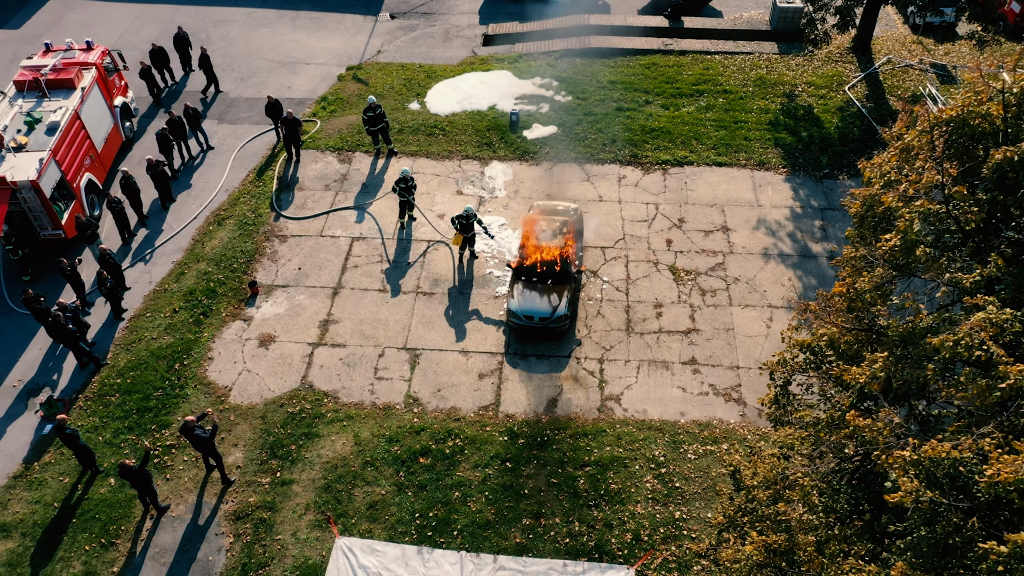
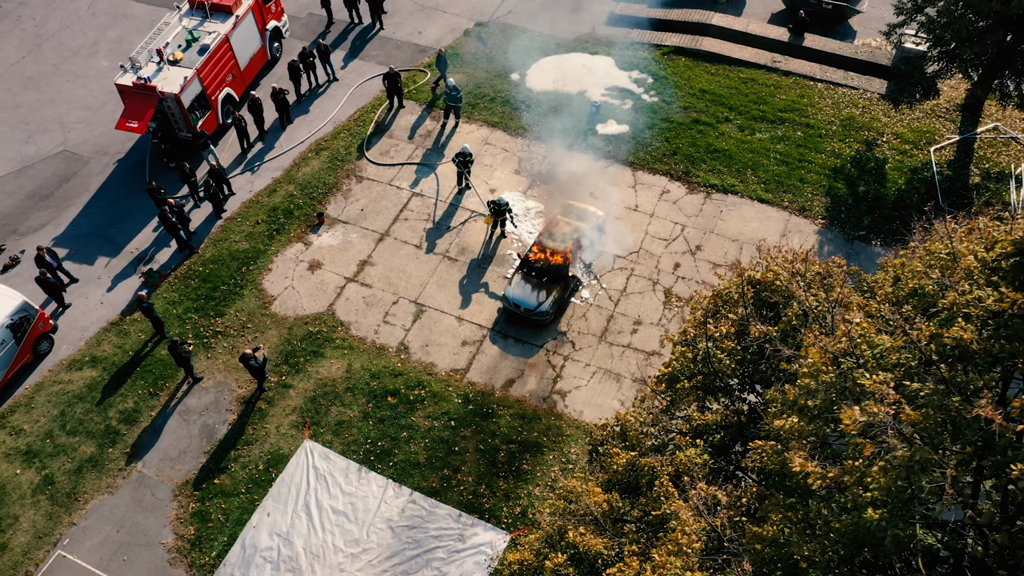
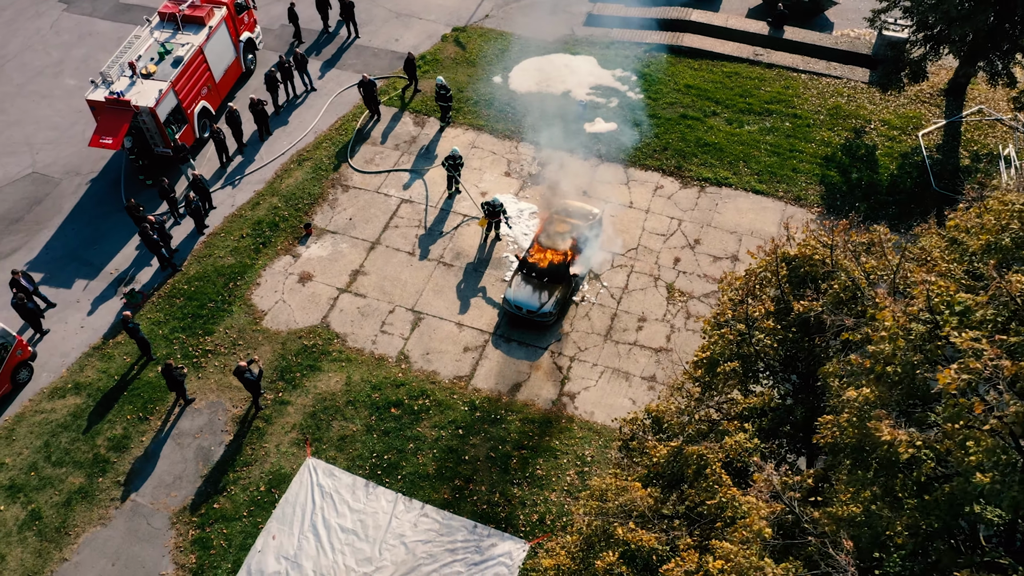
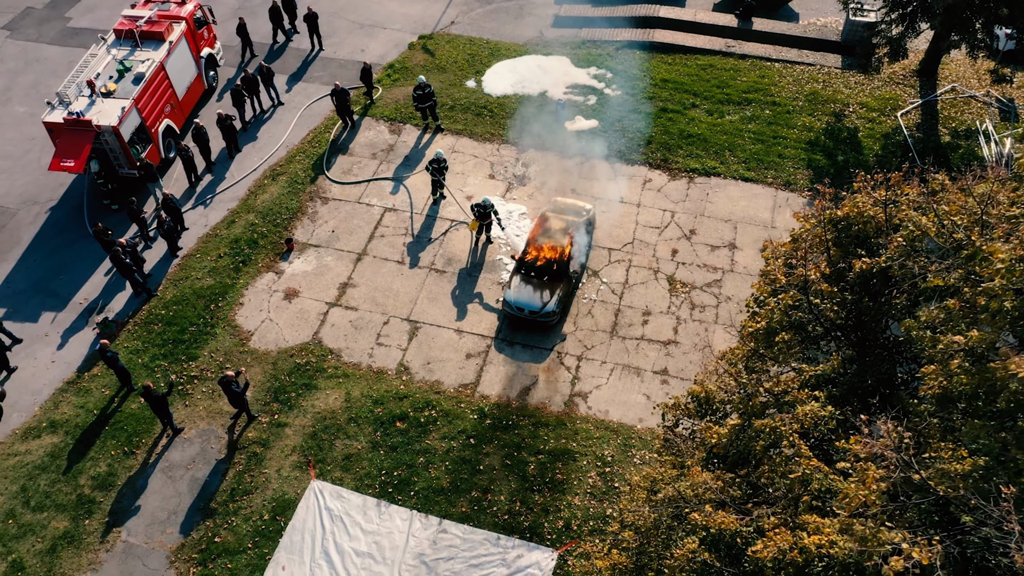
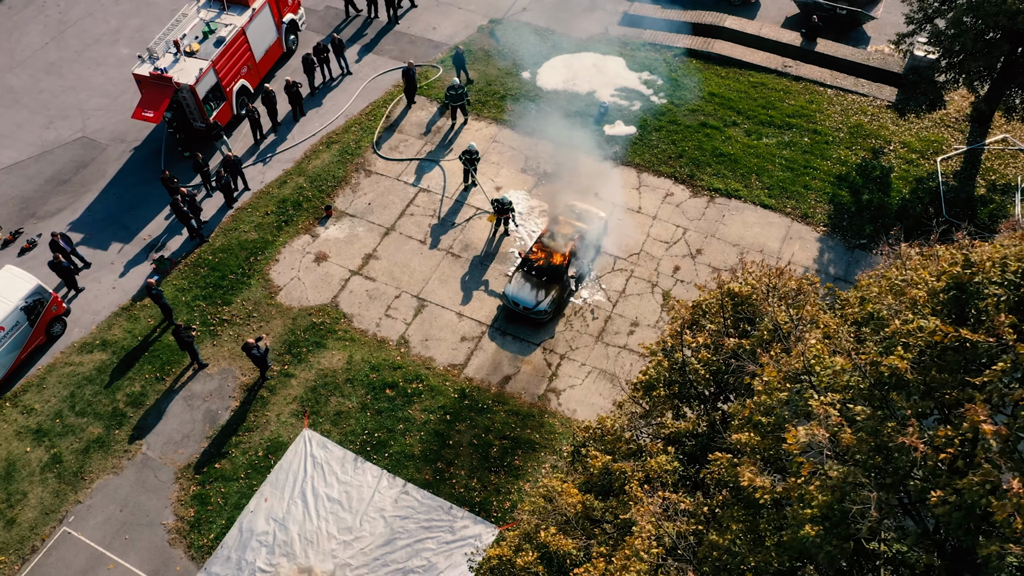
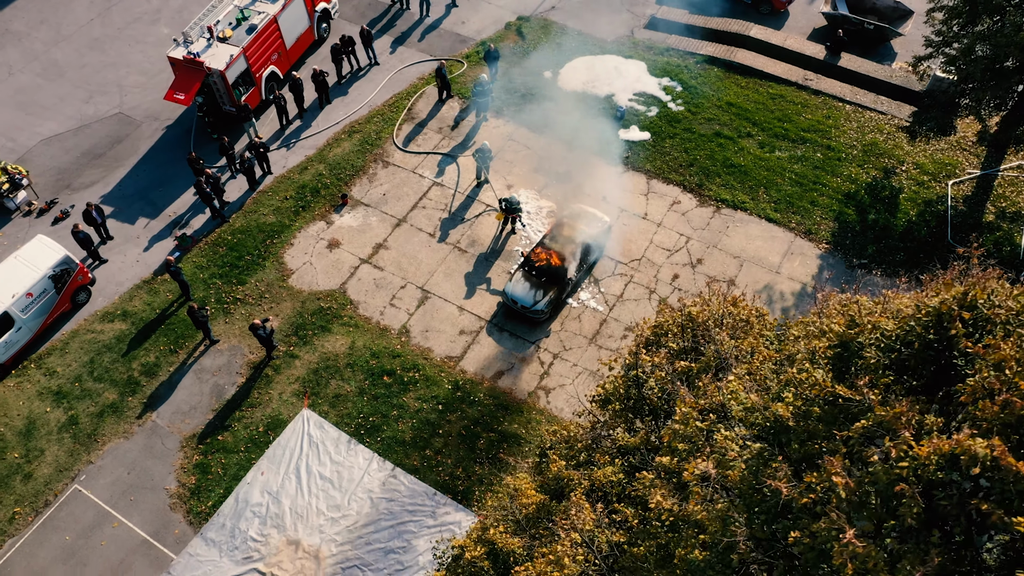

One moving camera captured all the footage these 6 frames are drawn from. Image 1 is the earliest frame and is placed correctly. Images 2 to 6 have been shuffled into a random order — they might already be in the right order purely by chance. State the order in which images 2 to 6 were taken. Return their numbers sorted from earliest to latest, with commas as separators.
4, 3, 2, 5, 6
